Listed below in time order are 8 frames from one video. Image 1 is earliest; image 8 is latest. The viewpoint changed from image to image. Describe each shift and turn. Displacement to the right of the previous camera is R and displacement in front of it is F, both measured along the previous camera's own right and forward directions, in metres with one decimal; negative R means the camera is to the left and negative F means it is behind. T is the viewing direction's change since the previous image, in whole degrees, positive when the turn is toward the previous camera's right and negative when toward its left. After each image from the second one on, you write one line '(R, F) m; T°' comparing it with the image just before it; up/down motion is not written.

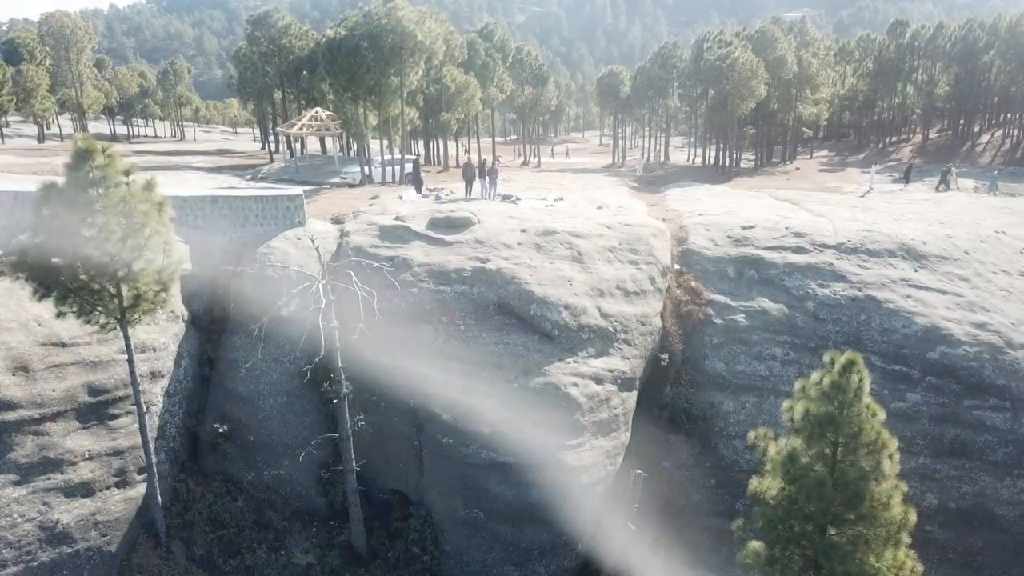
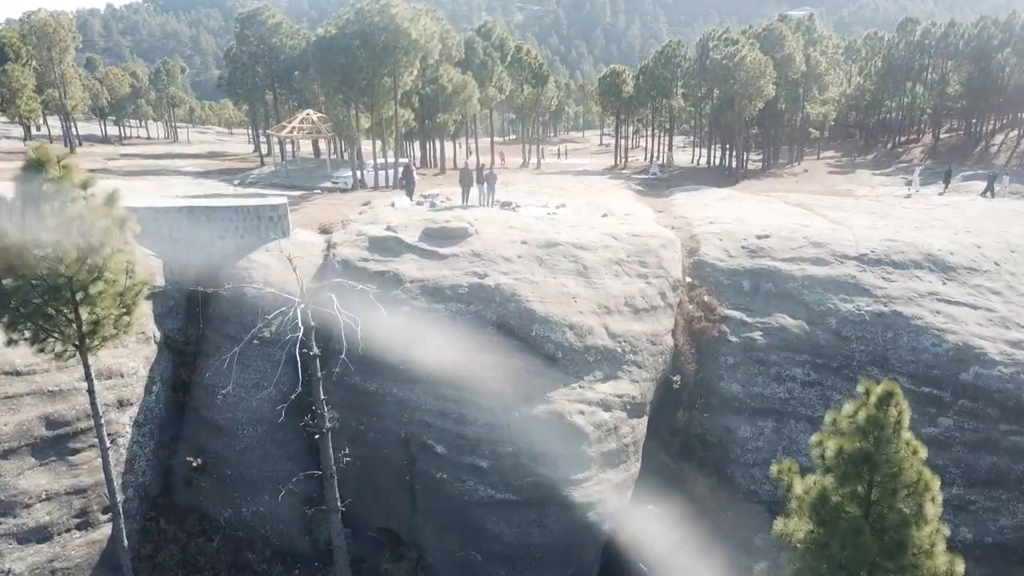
(0.0, +1.5) m; 0°
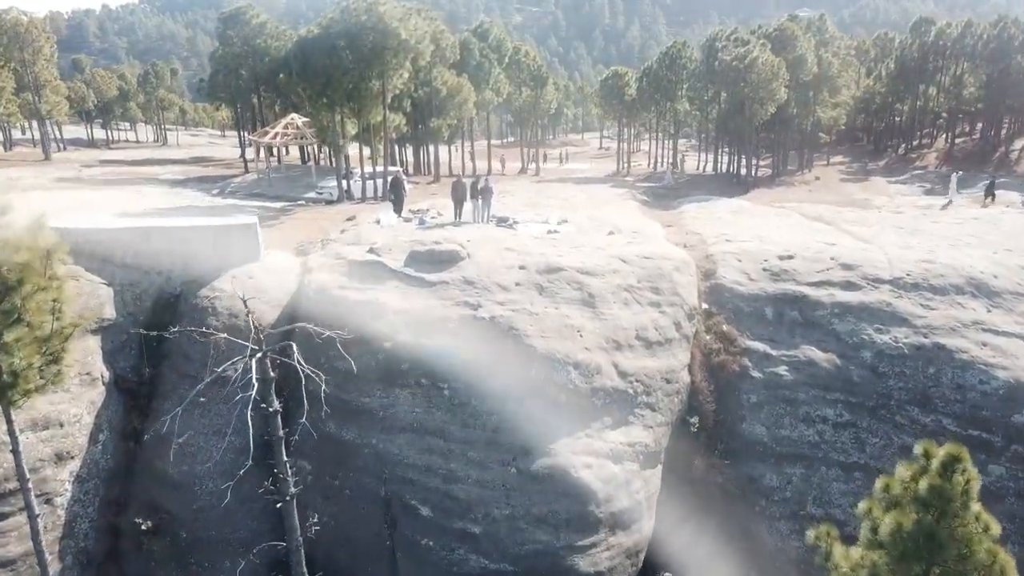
(0.0, +2.1) m; 0°
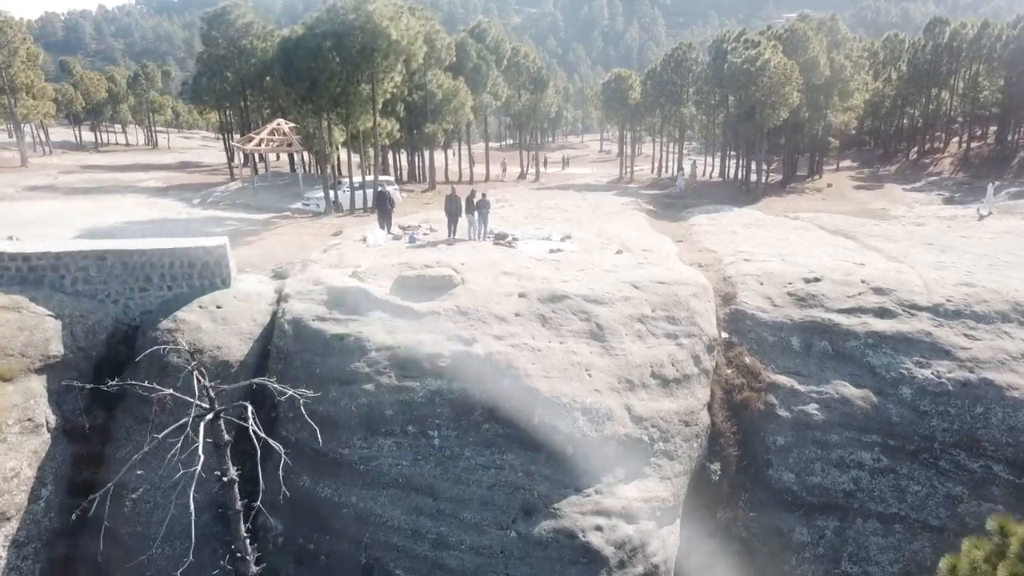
(0.0, +1.8) m; 0°
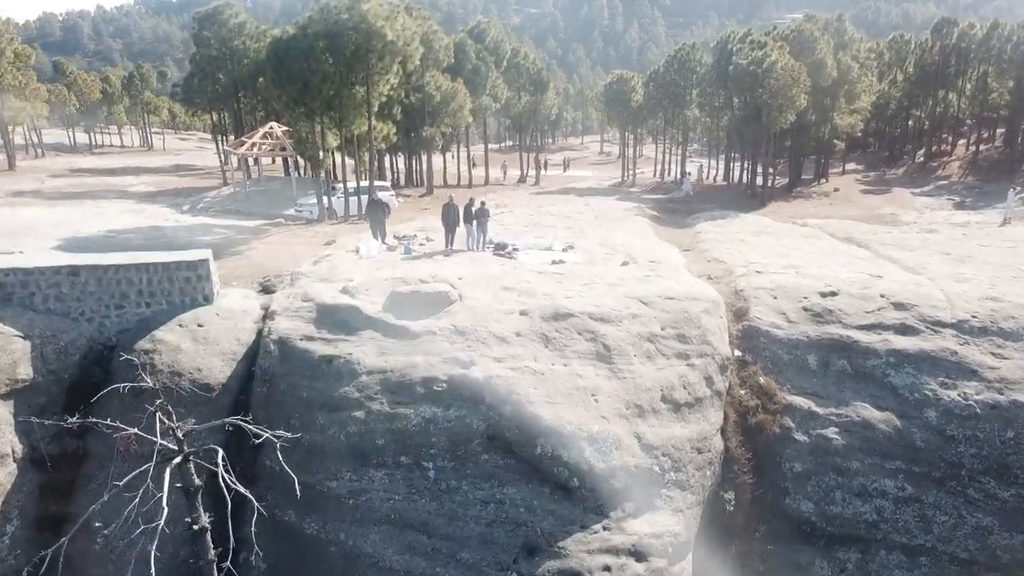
(0.0, +0.9) m; 0°
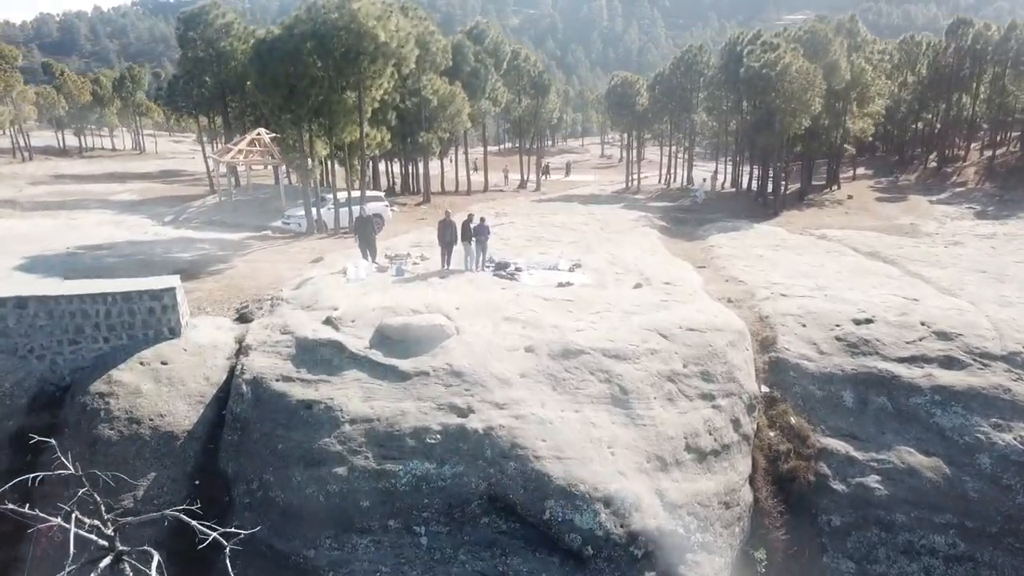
(-0.1, +1.6) m; 0°
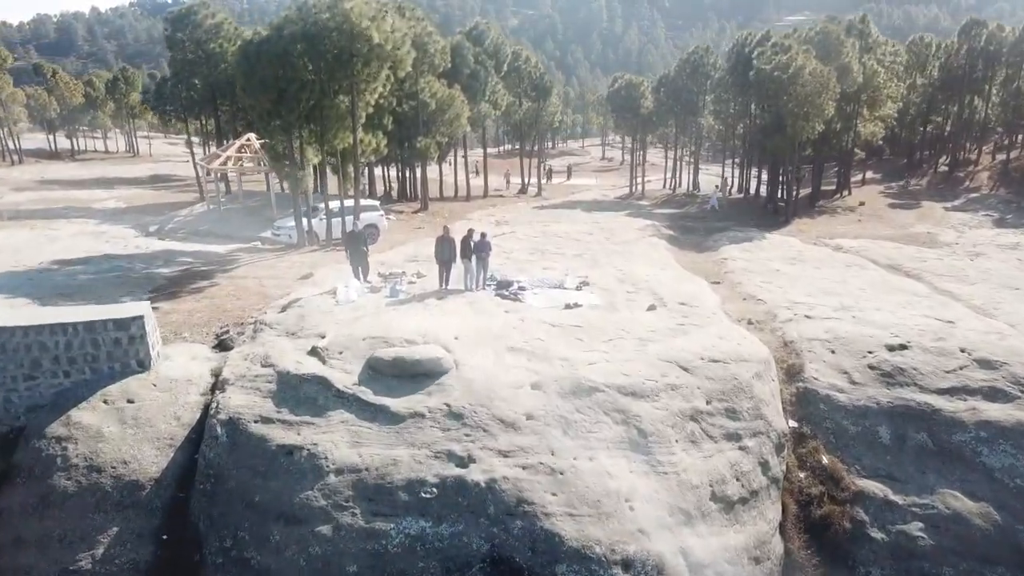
(-0.1, +1.3) m; 0°
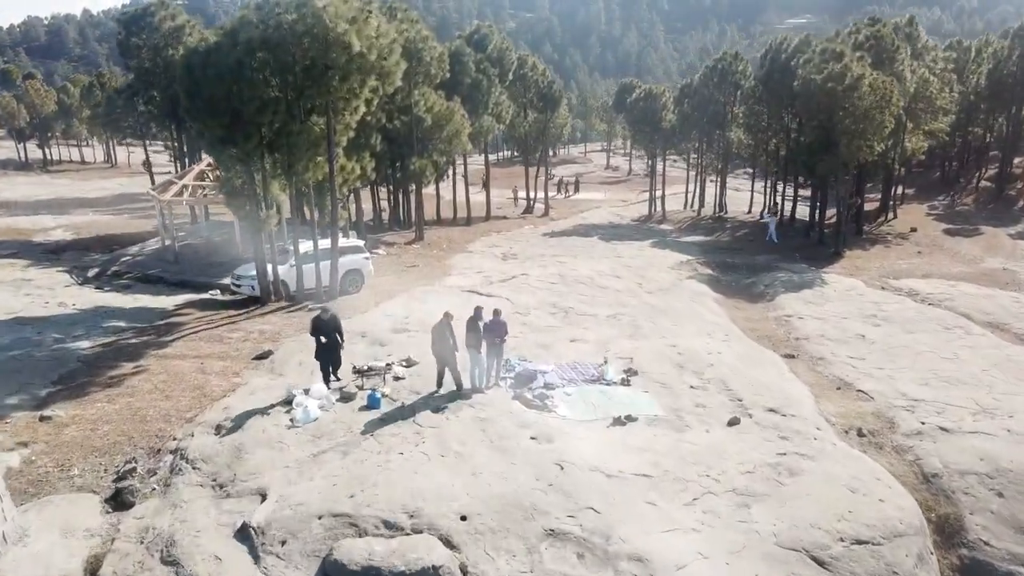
(-0.4, +4.3) m; 0°
